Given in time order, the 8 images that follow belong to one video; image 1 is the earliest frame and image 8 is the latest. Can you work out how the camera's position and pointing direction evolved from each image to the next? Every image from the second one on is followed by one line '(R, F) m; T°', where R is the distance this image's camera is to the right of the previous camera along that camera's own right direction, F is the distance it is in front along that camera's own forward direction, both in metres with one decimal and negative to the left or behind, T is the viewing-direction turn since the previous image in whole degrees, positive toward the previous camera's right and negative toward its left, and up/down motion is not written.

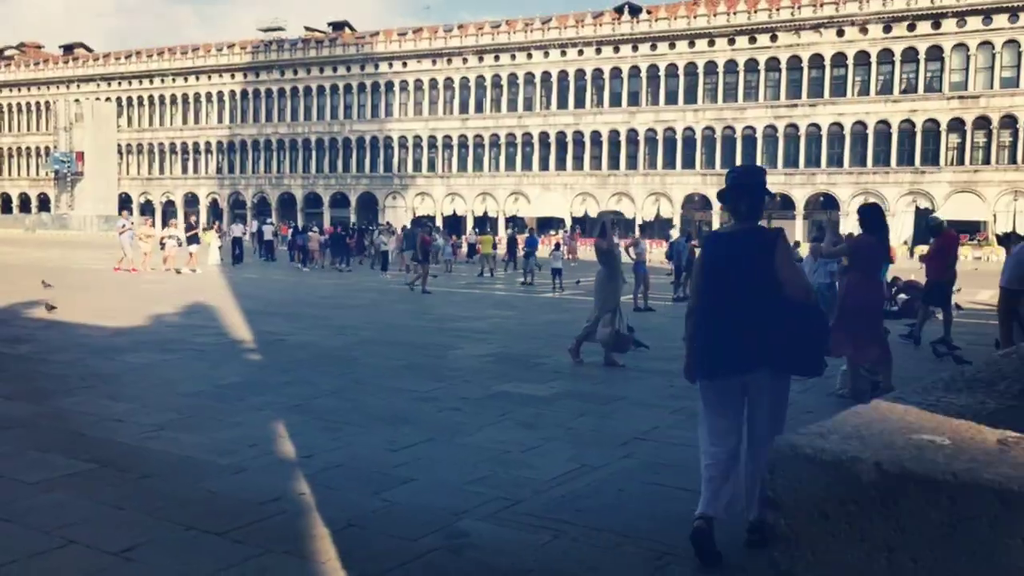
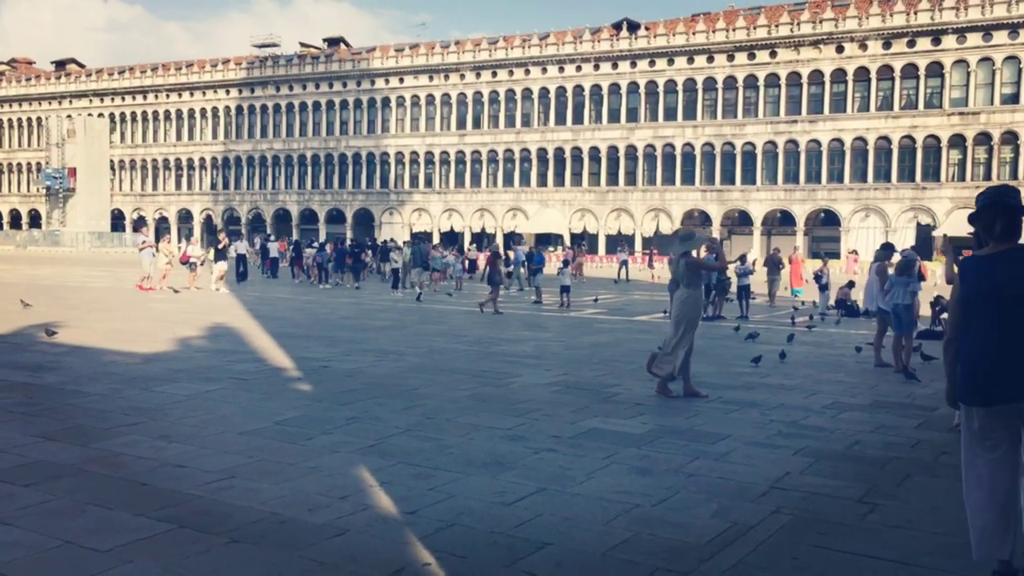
(-0.7, +0.6) m; +1°
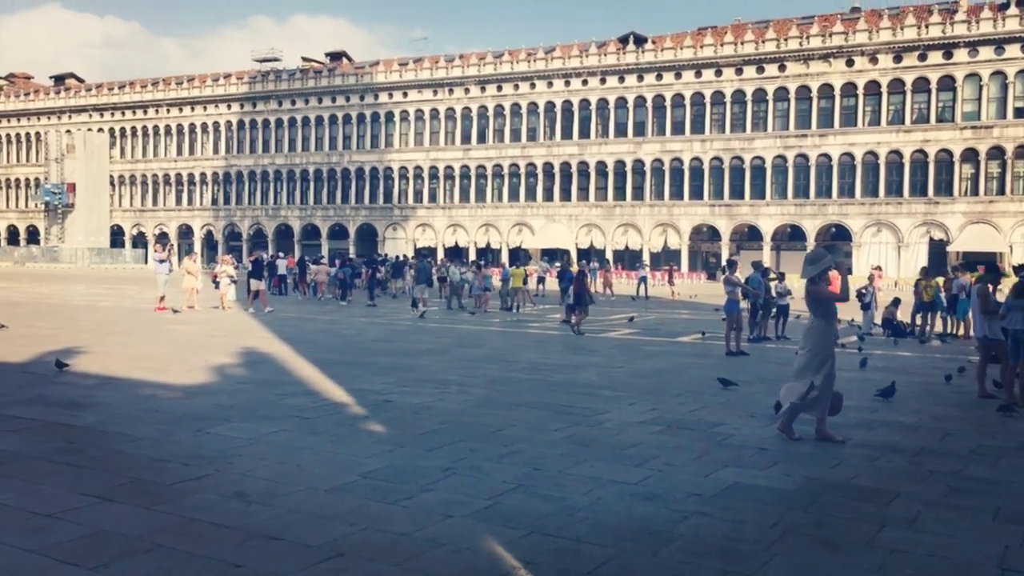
(-0.8, +0.8) m; 0°
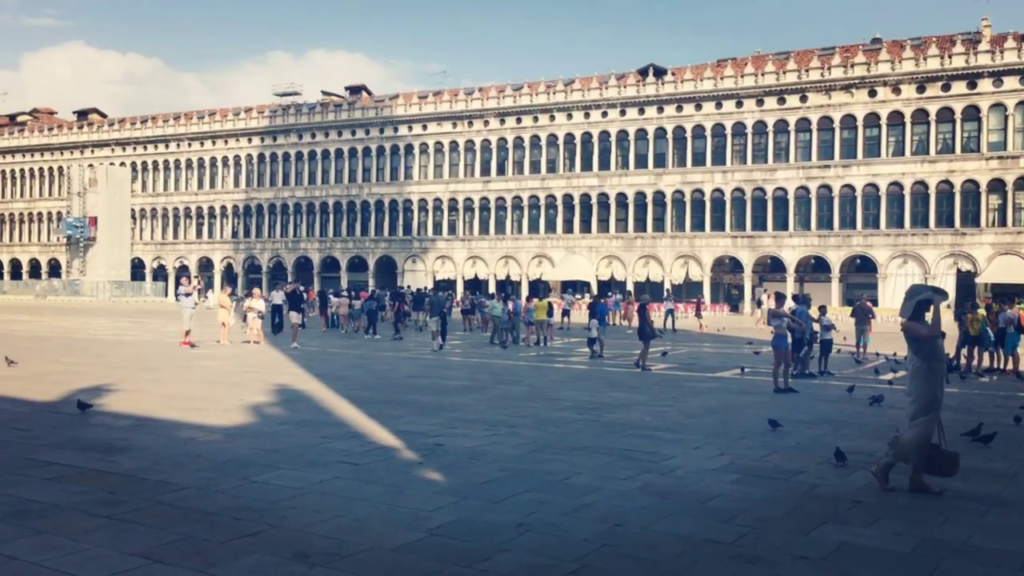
(-0.4, +0.4) m; -1°
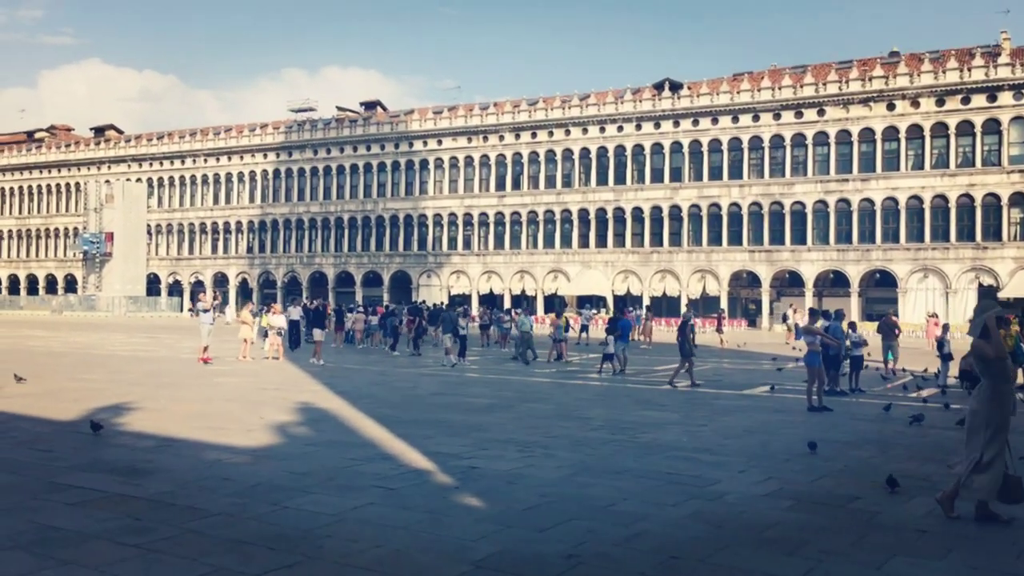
(-0.2, +0.3) m; -1°
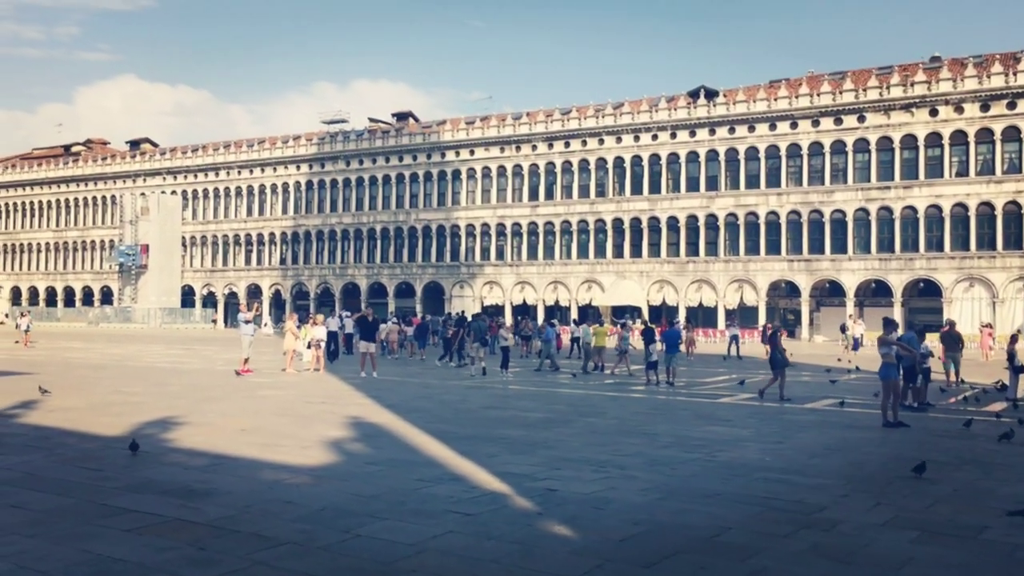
(-0.4, +0.5) m; -2°
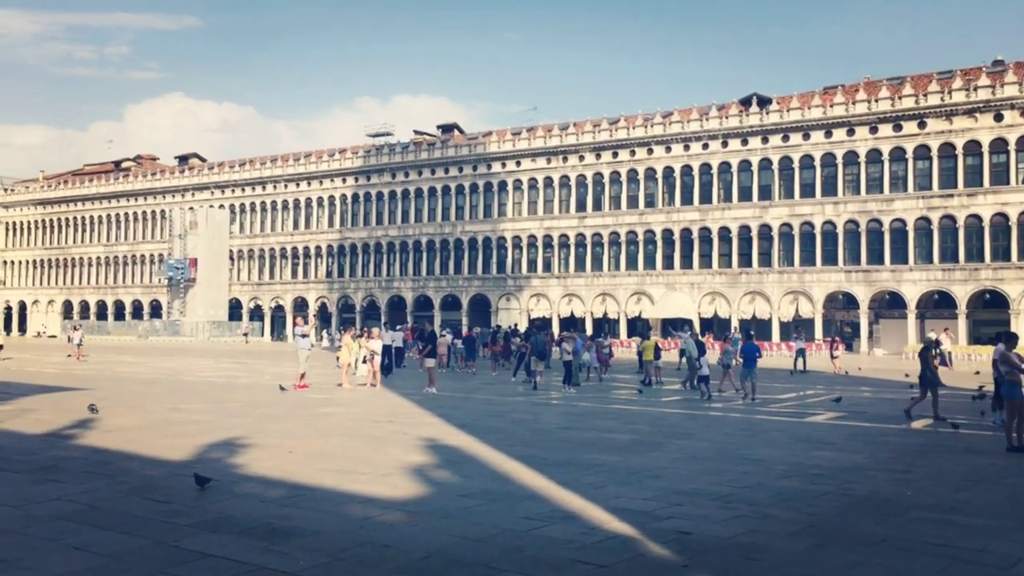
(-0.6, +0.9) m; -3°
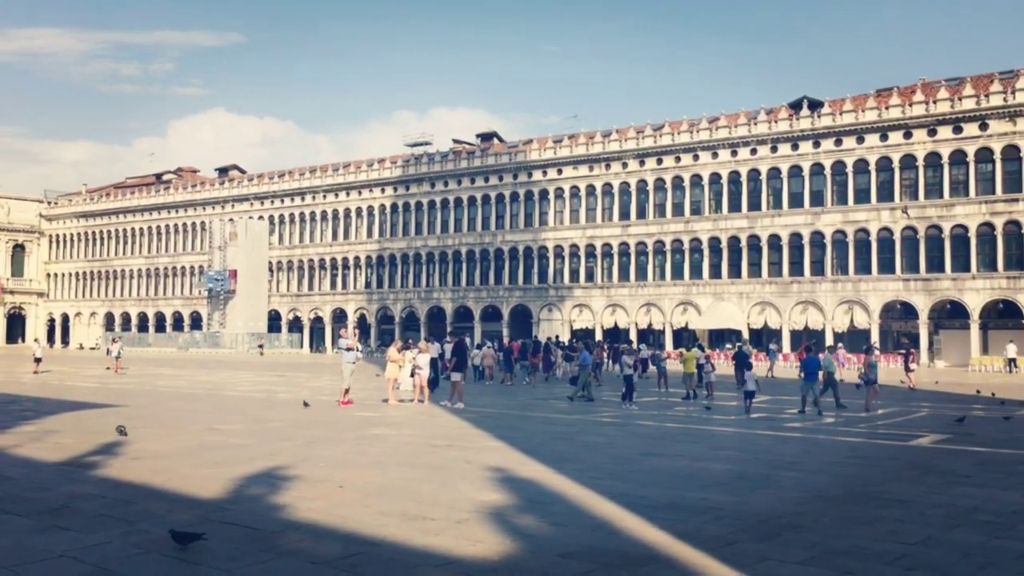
(-0.5, +1.5) m; -2°
